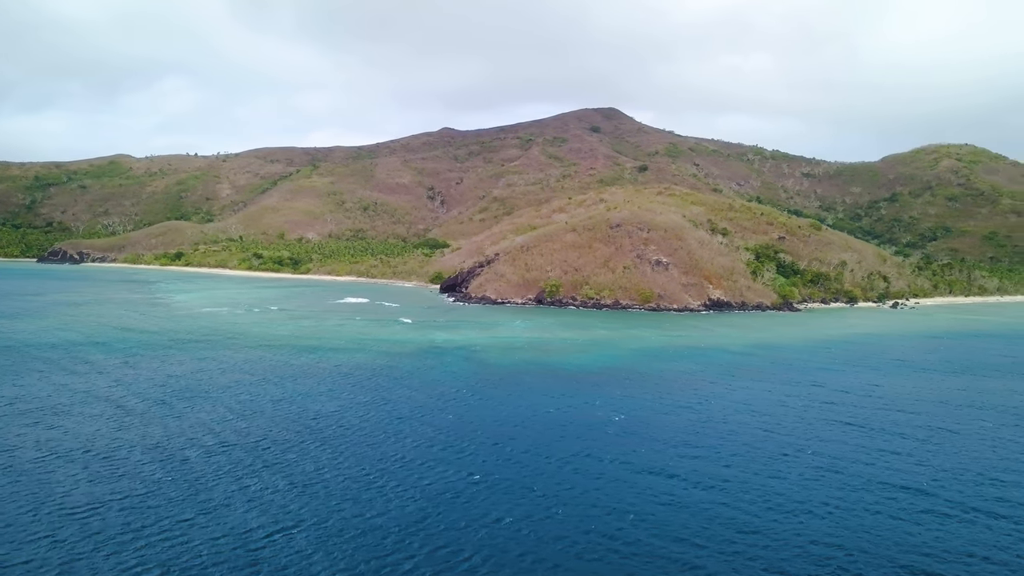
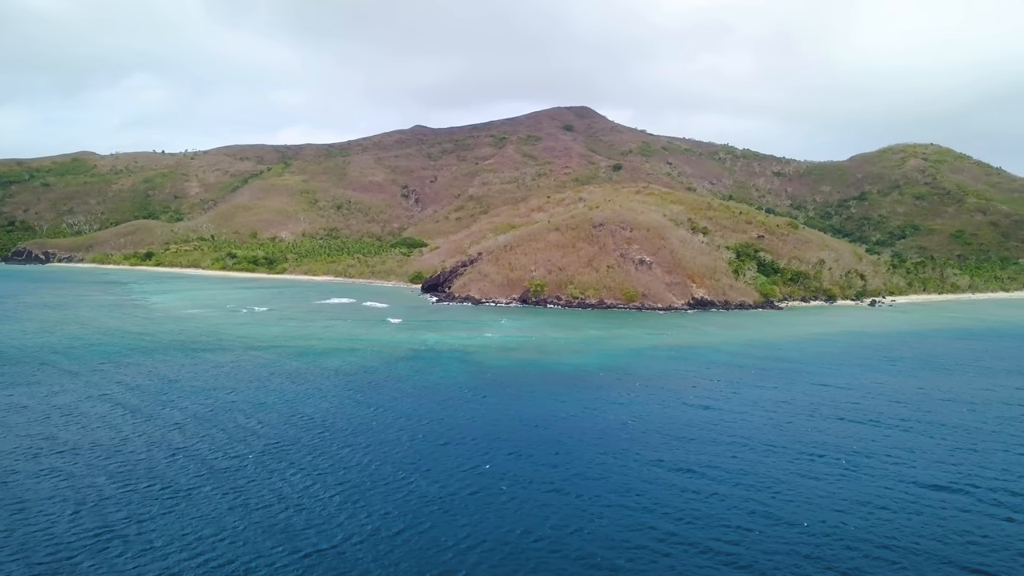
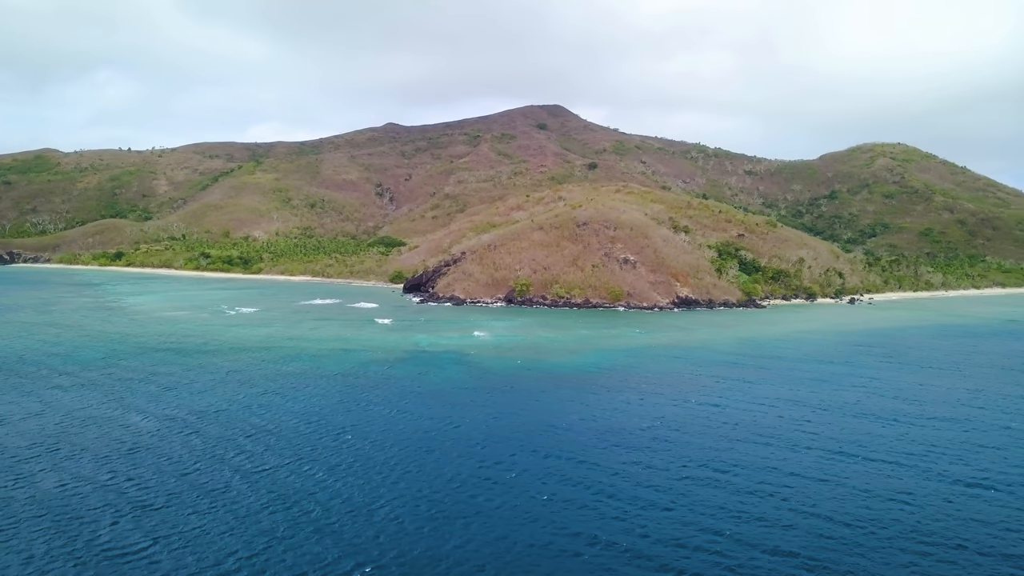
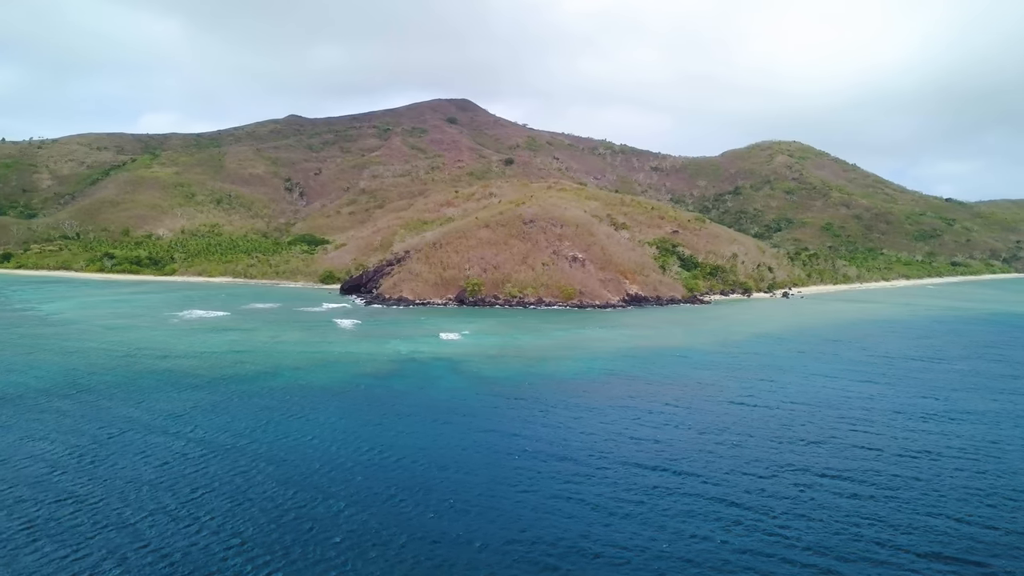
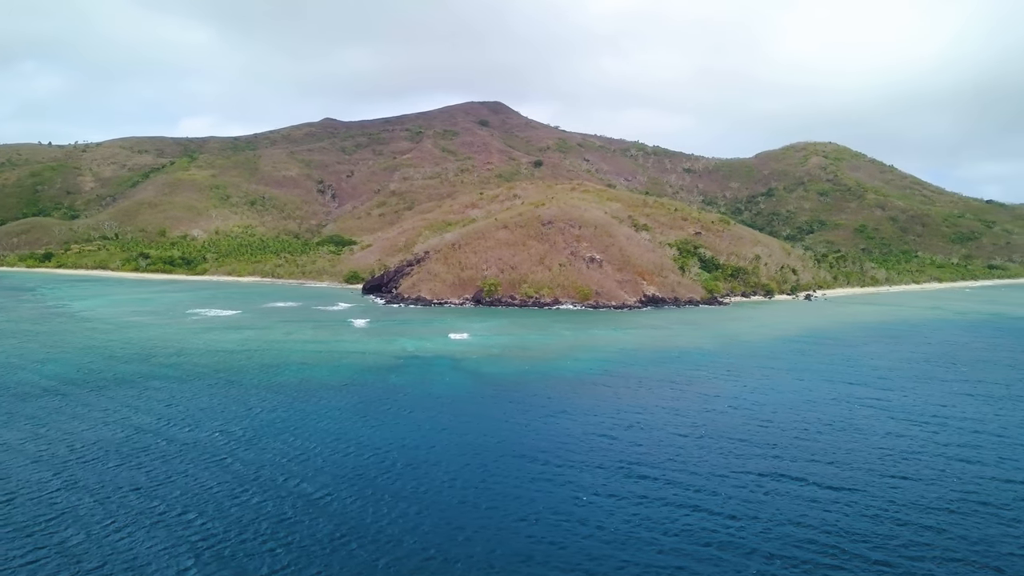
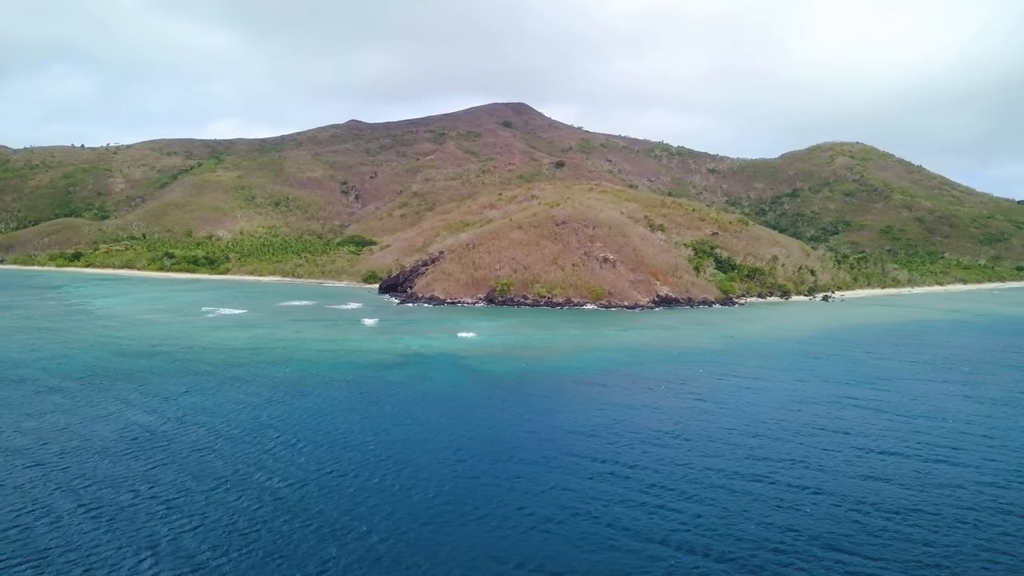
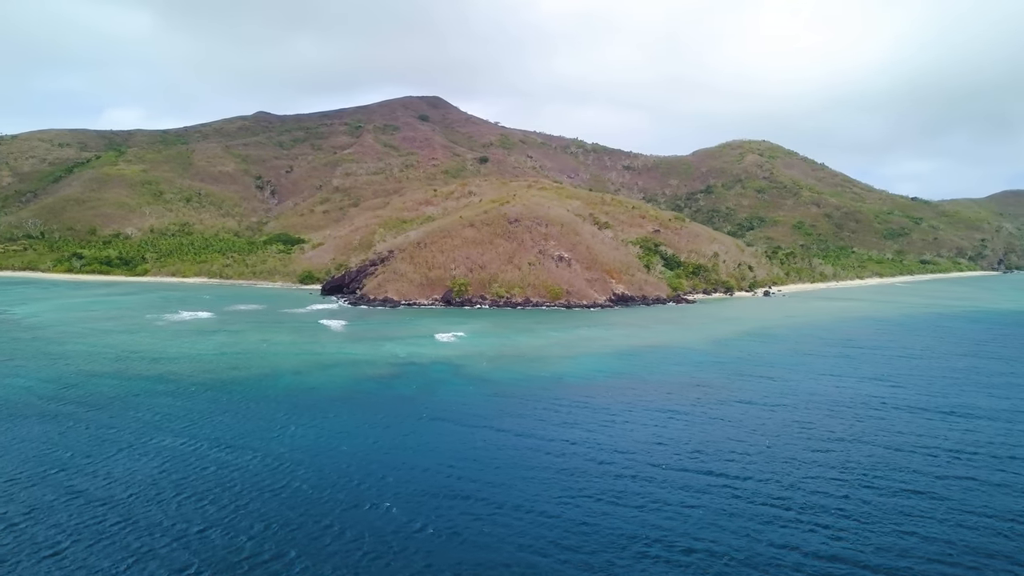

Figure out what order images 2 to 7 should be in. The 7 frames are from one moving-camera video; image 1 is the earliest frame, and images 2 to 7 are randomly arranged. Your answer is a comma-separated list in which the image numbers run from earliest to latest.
2, 3, 6, 5, 4, 7
